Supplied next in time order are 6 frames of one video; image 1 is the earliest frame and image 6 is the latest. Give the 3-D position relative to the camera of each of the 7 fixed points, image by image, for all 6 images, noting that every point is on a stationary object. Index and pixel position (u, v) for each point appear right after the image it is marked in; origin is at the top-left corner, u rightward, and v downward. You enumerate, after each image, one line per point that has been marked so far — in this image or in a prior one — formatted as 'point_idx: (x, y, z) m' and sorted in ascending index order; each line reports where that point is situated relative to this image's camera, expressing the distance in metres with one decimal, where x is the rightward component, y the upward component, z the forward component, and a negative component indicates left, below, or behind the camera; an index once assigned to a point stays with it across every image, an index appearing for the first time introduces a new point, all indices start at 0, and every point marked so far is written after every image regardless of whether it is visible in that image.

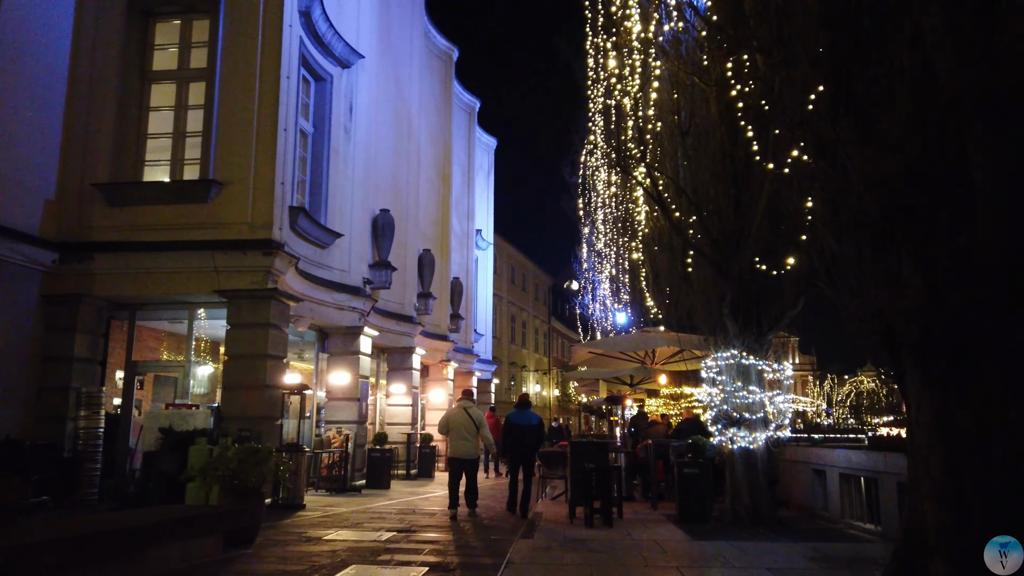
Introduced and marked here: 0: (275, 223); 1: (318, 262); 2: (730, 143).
0: (-4.3, +1.2, +13.1) m
1: (-4.3, +0.6, +15.9) m
2: (+3.4, +2.3, +11.4) m
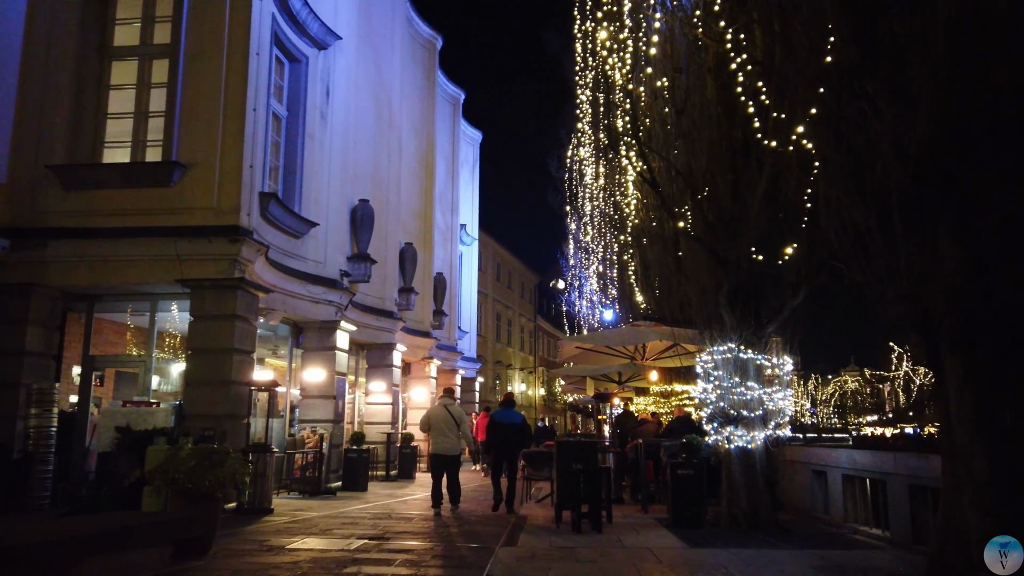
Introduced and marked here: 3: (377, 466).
0: (-4.6, +1.3, +12.3) m
1: (-4.6, +0.7, +15.1) m
2: (+3.2, +2.4, +10.7) m
3: (-3.7, -4.9, +19.8) m
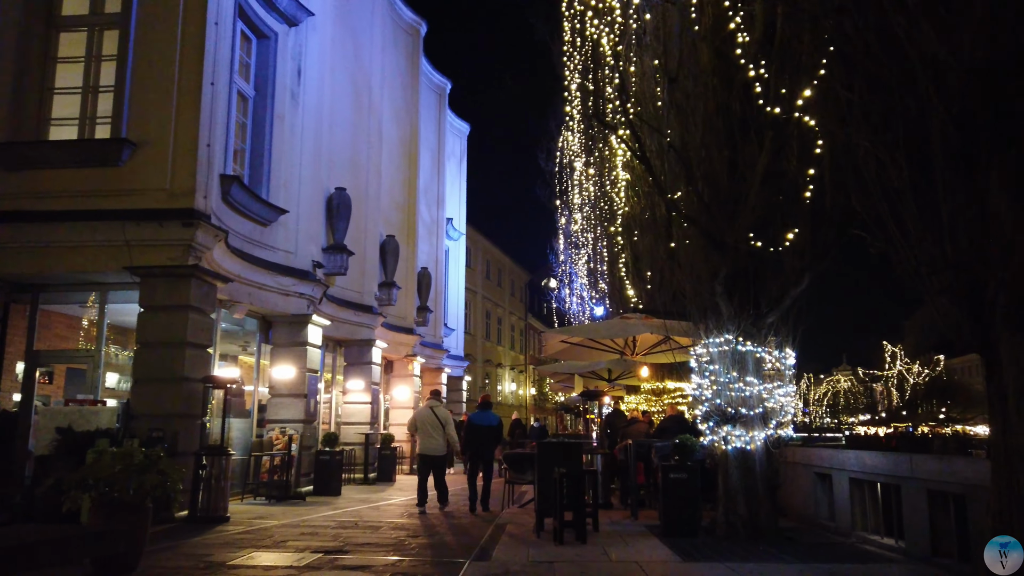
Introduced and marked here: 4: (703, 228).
0: (-4.9, +1.5, +11.3) m
1: (-5.0, +0.9, +14.1) m
2: (+2.9, +2.6, +9.8) m
3: (-4.1, -4.7, +18.8) m
4: (+2.5, +0.8, +9.4) m
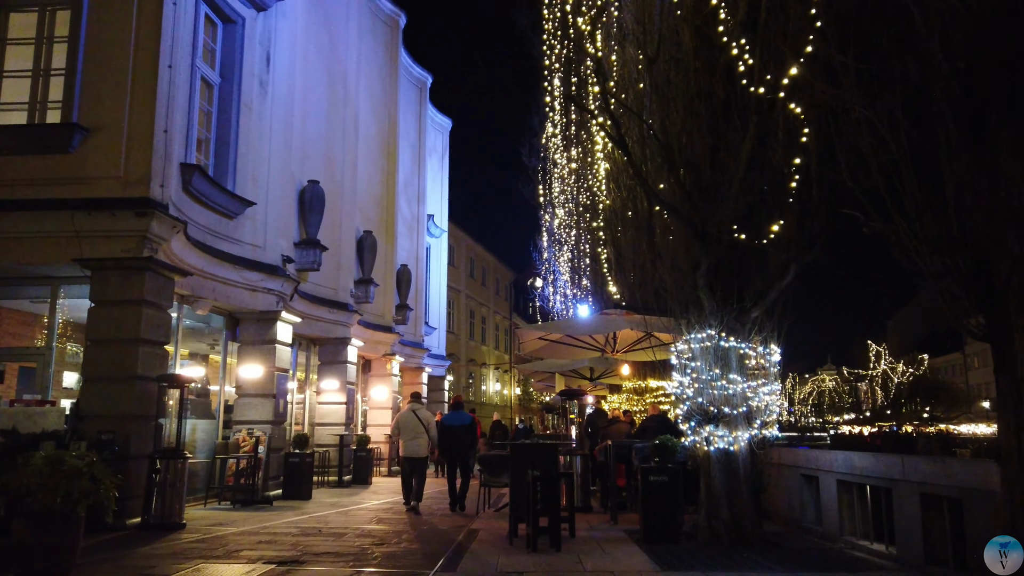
0: (-5.3, +1.6, +10.7) m
1: (-5.4, +1.0, +13.5) m
2: (+2.5, +2.7, +9.3) m
3: (-4.6, -4.6, +18.2) m
4: (+2.1, +0.9, +9.0) m
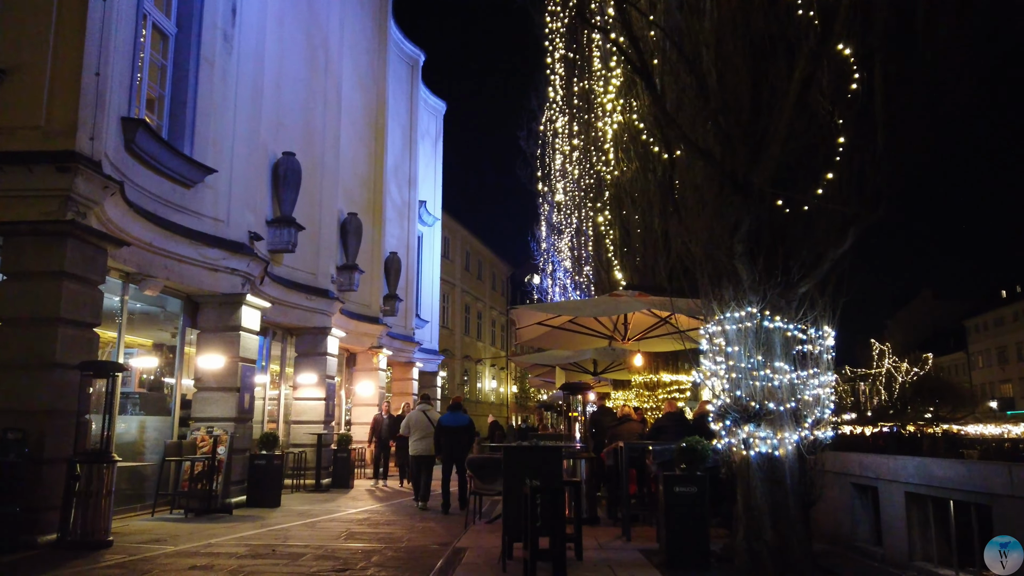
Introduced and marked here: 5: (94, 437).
0: (-5.3, +2.0, +9.0) m
1: (-5.5, +1.4, +11.8) m
2: (+2.5, +3.0, +7.7) m
3: (-4.7, -4.2, +16.5) m
4: (+2.1, +1.2, +7.3) m
5: (-5.5, -2.0, +9.8) m
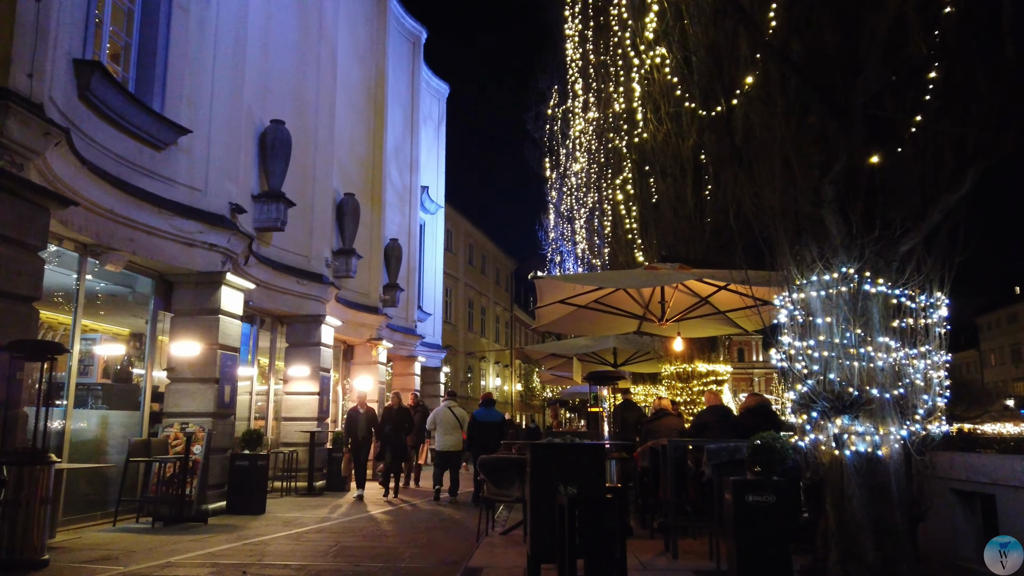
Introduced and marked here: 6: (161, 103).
0: (-5.1, +2.3, +7.5) m
1: (-5.2, +1.7, +10.3) m
2: (+2.7, +3.4, +6.1) m
3: (-4.5, -3.9, +15.0) m
4: (+2.3, +1.6, +5.8) m
5: (-5.3, -1.6, +8.2) m
6: (-5.2, +2.8, +10.8) m
